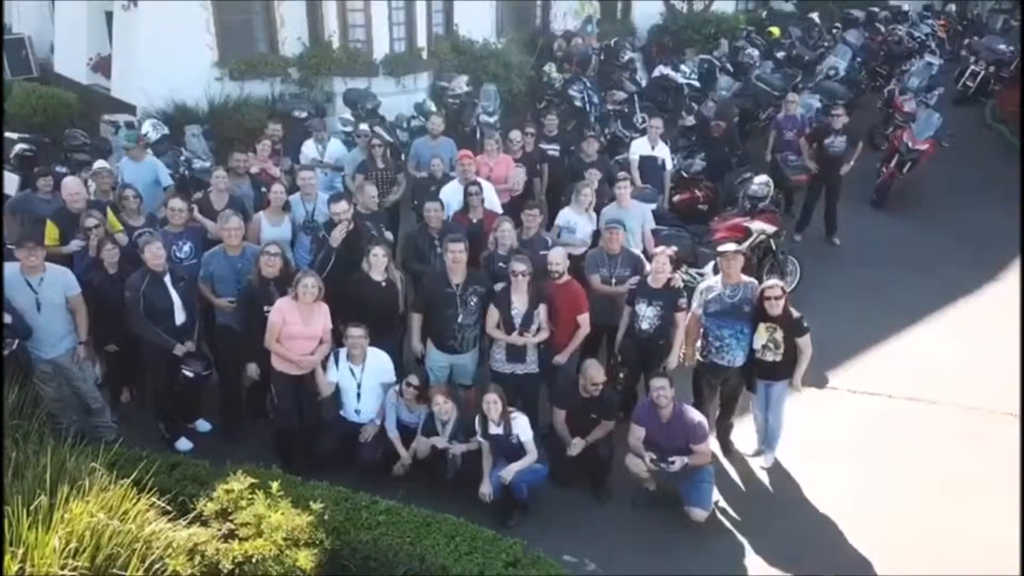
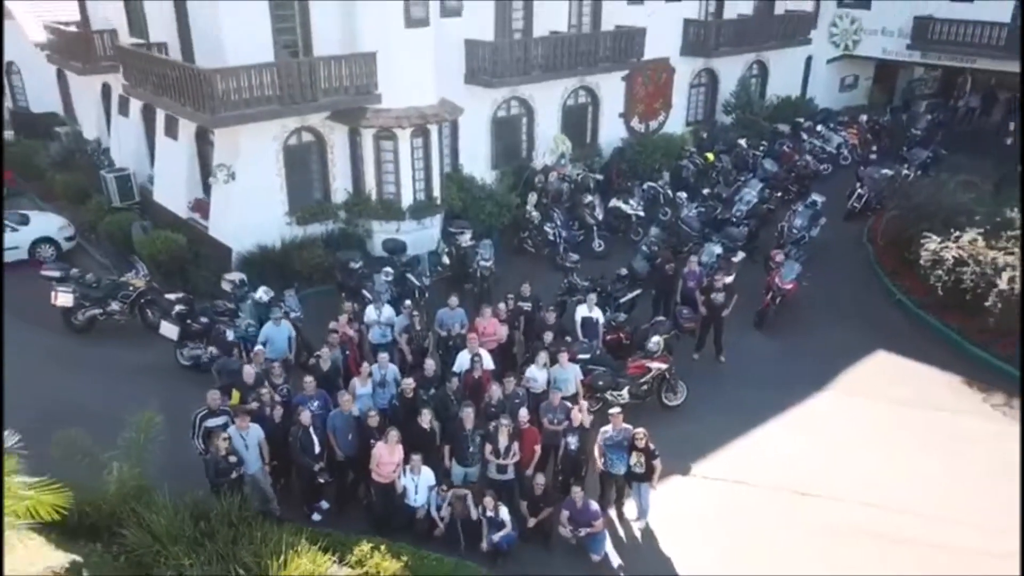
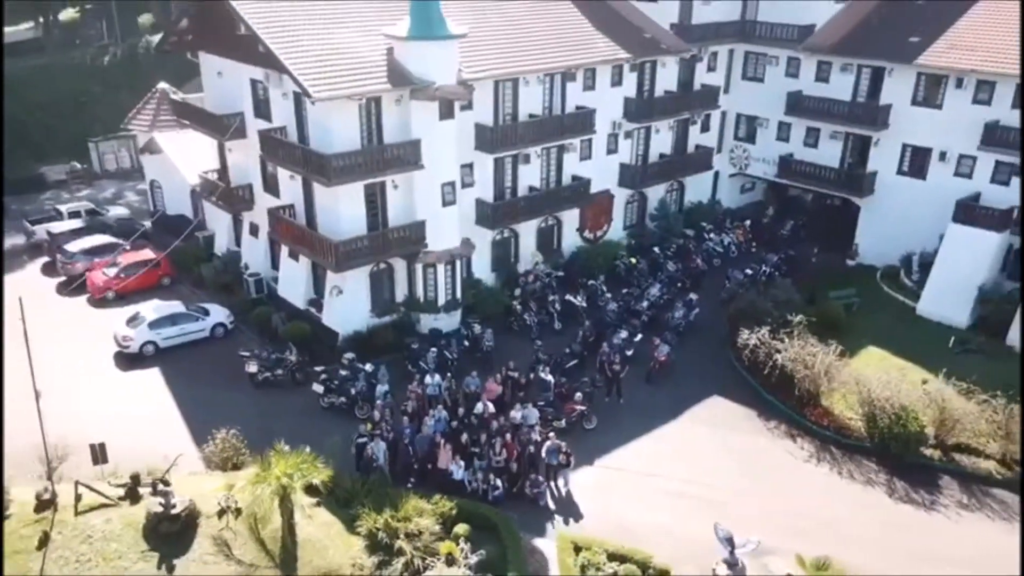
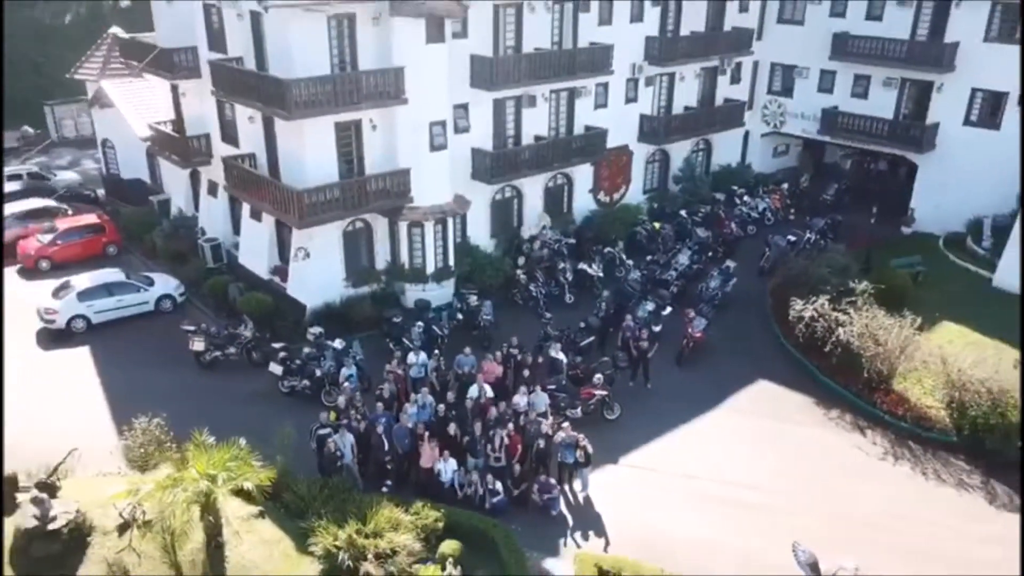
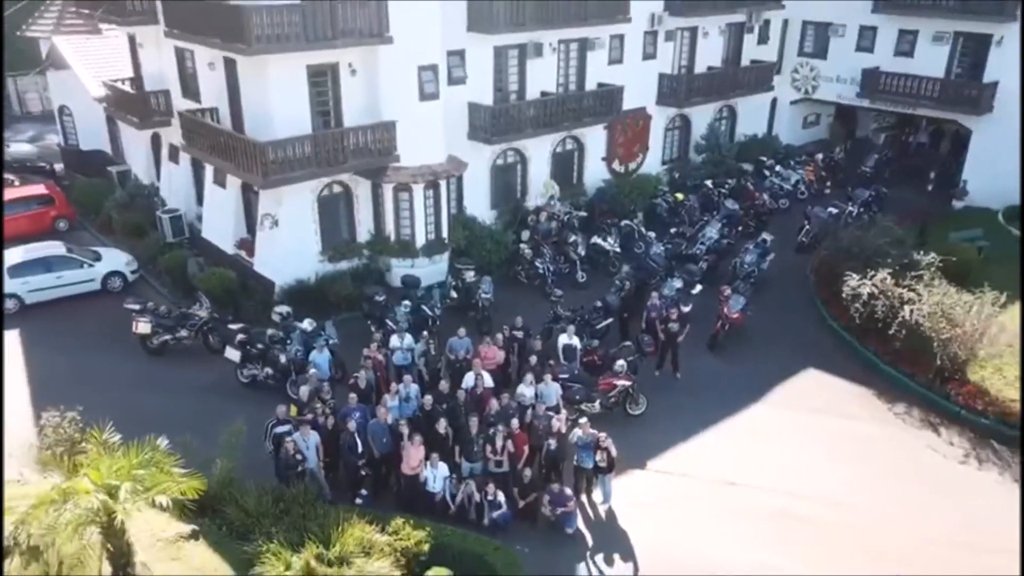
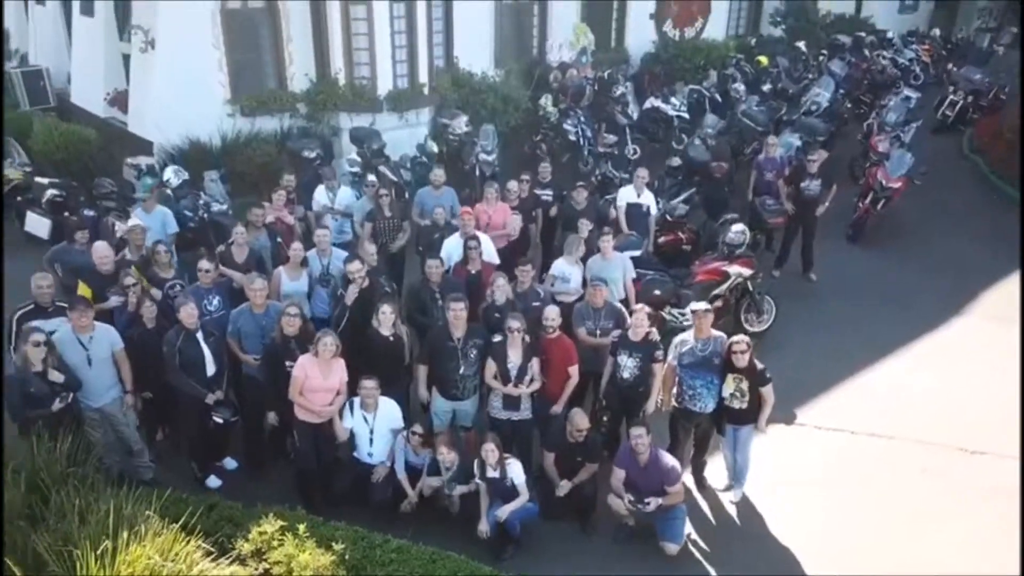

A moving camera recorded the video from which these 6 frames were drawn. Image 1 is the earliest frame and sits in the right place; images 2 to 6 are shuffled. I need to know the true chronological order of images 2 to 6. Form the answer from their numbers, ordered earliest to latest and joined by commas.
6, 2, 5, 4, 3
